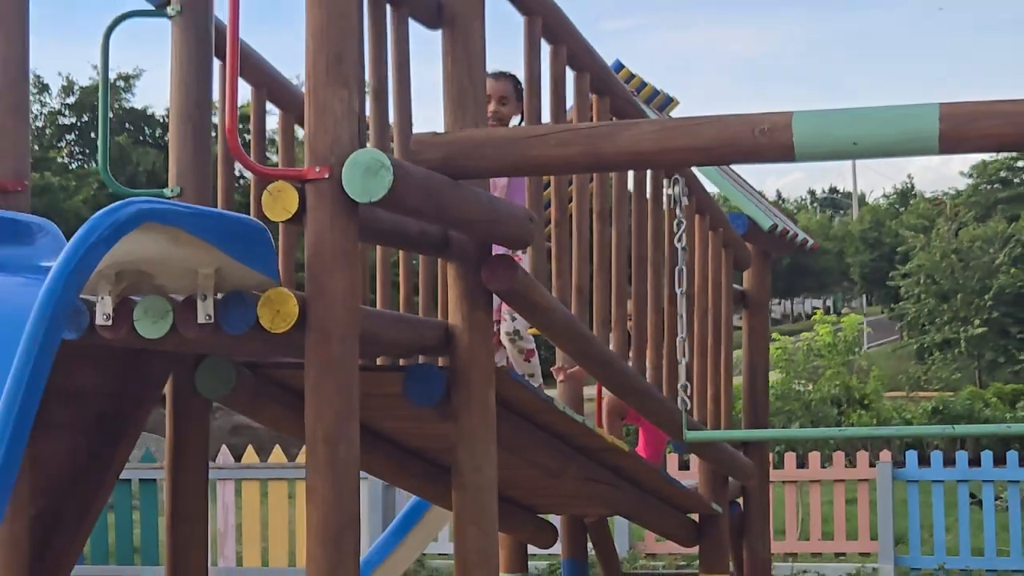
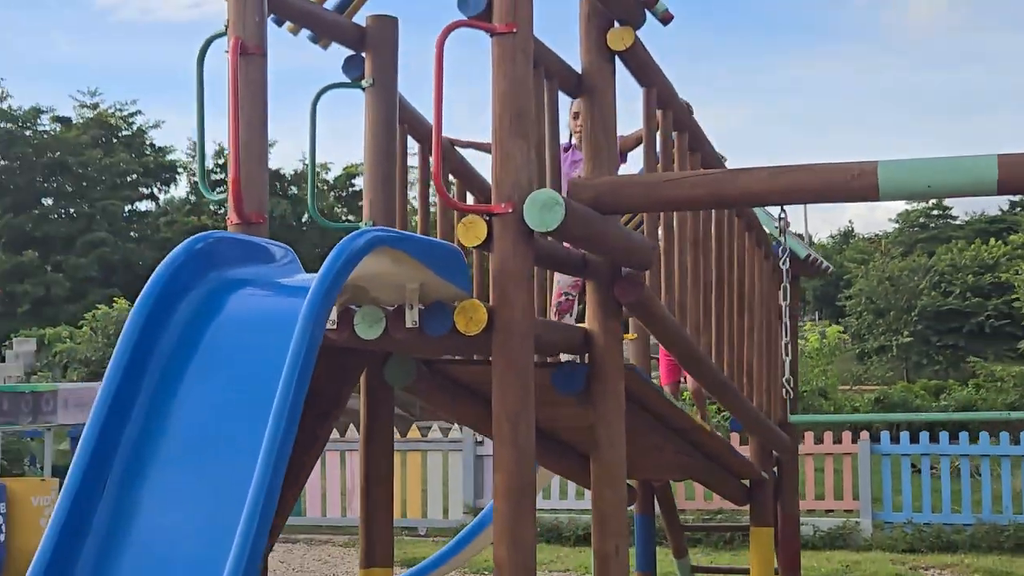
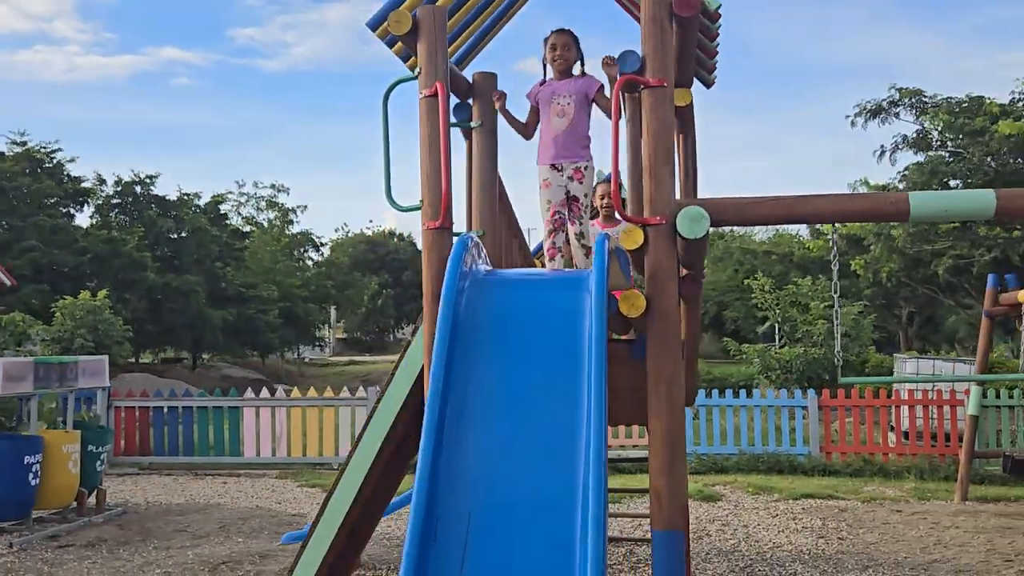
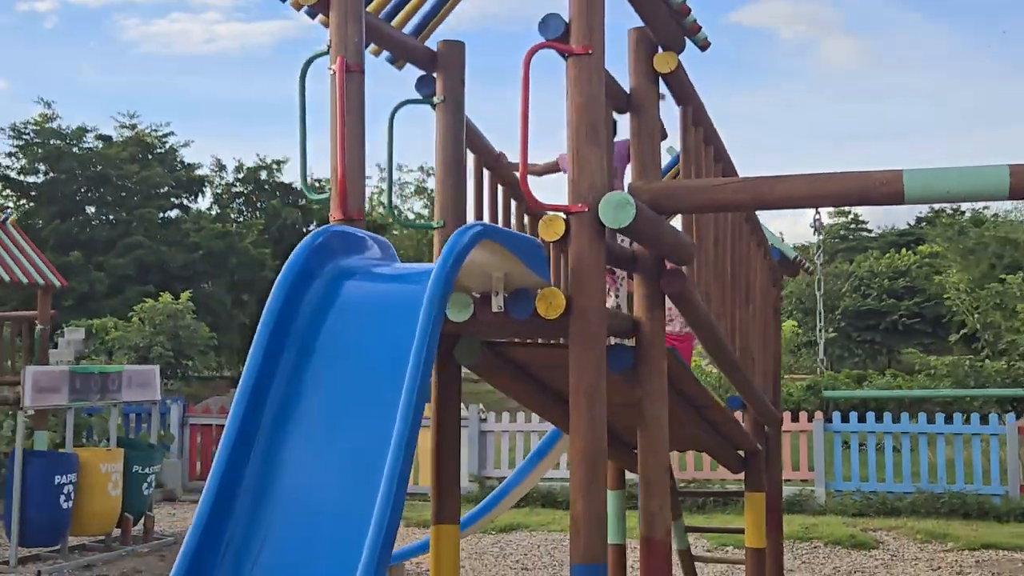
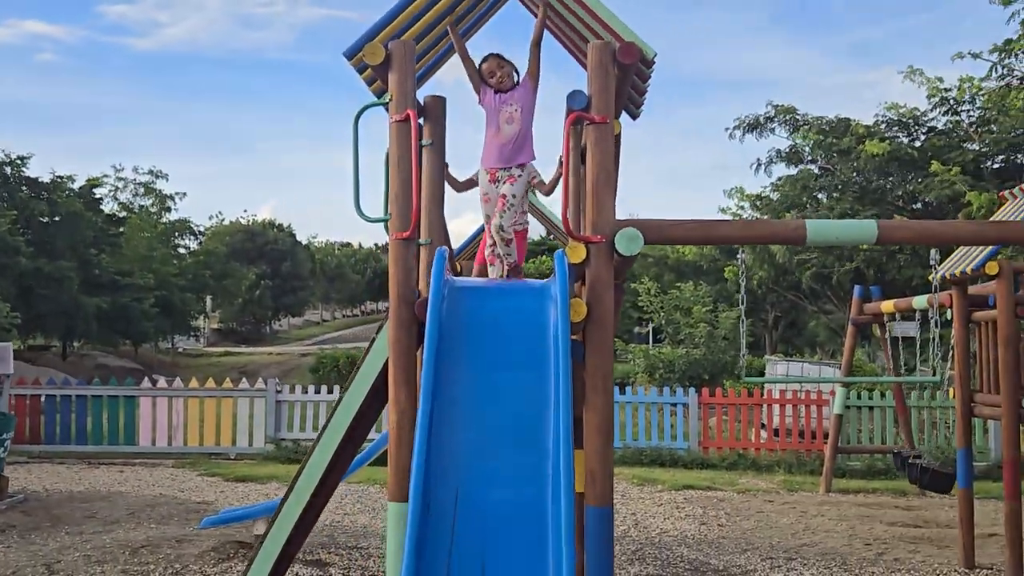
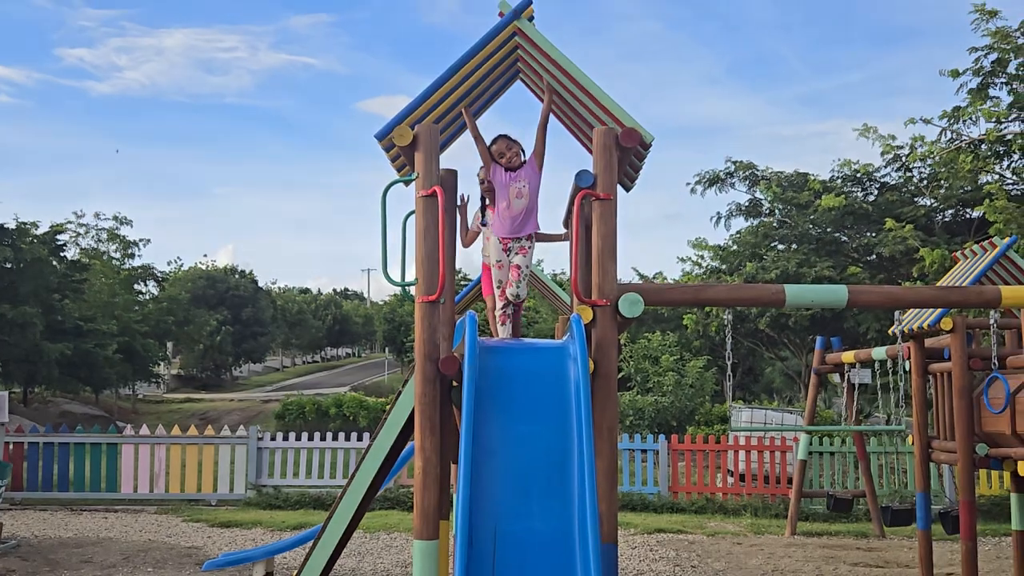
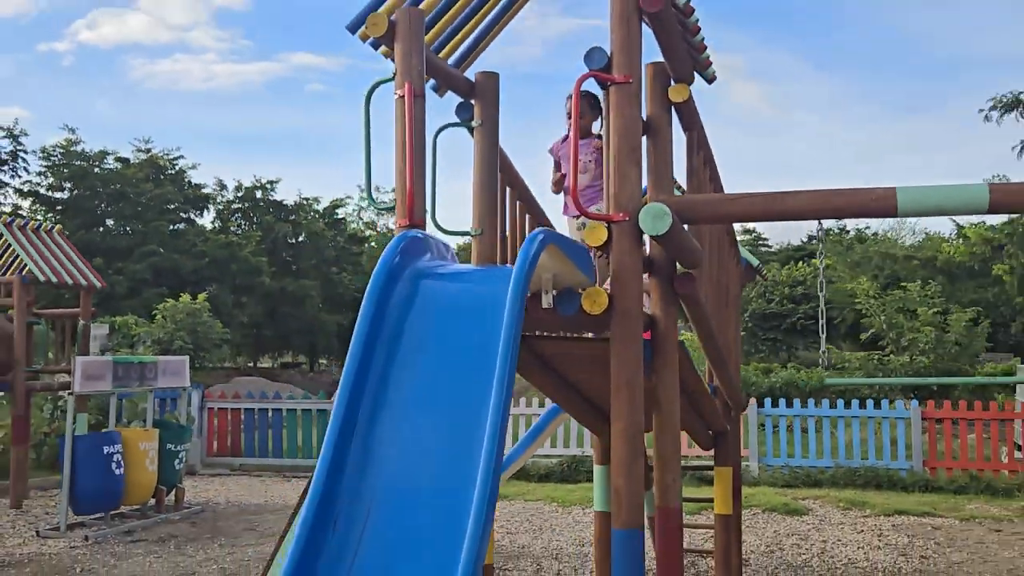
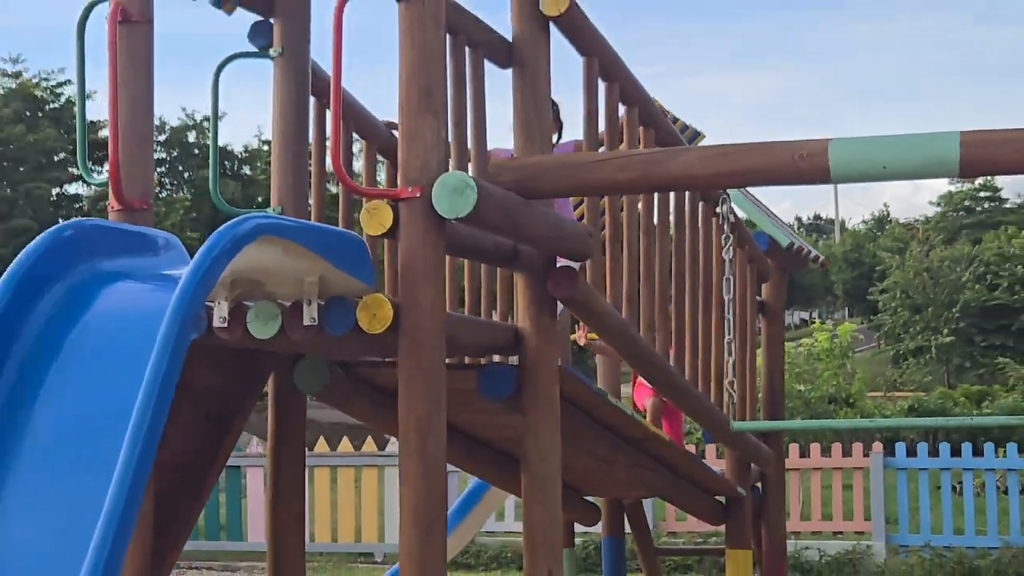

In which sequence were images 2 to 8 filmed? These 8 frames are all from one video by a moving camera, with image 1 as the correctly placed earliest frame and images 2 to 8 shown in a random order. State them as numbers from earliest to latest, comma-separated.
8, 2, 4, 7, 3, 5, 6
